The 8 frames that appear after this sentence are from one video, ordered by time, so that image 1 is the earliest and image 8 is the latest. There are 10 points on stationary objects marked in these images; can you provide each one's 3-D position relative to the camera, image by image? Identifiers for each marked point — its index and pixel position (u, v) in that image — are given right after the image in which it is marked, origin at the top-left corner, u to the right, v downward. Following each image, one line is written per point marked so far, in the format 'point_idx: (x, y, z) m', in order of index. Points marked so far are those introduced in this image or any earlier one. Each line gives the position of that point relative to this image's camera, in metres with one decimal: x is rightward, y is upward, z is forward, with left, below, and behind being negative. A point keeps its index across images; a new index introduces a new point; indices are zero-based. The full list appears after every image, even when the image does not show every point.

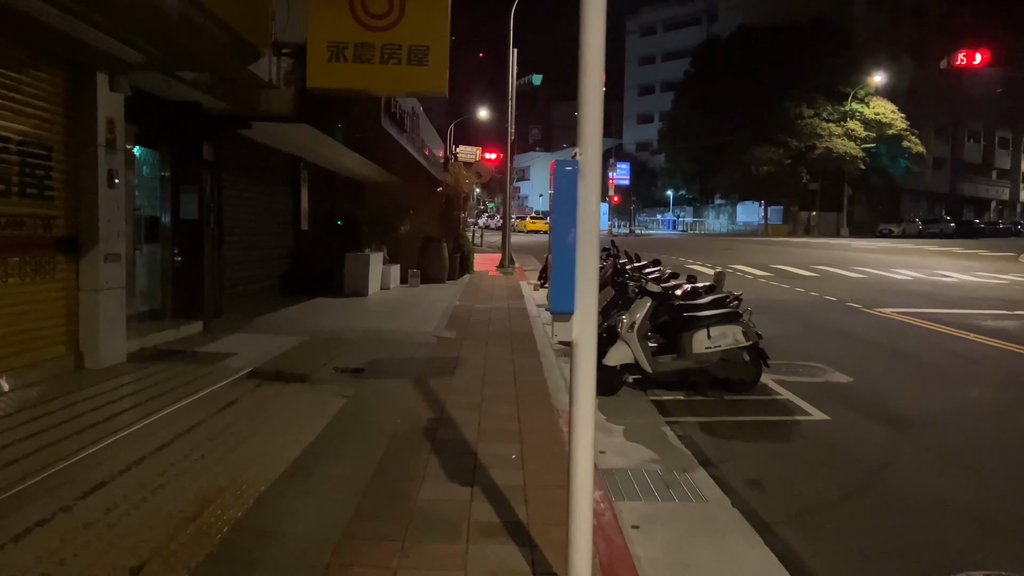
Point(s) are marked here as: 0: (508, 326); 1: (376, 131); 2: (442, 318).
0: (-0.1, -0.5, +11.1) m
1: (-2.1, +2.4, +11.7) m
2: (-1.0, -0.4, +11.5) m
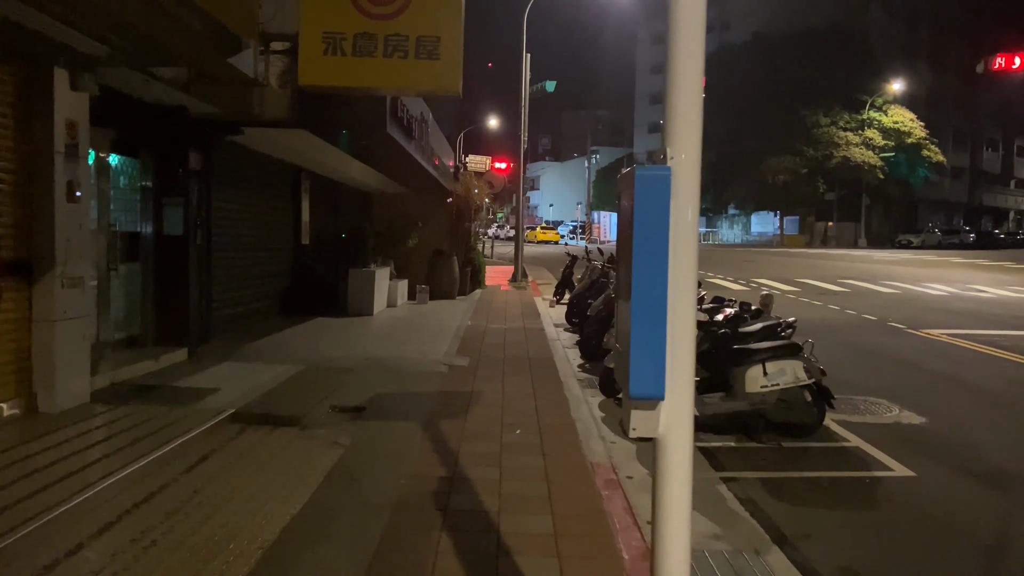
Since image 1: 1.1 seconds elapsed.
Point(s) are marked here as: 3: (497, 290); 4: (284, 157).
0: (+0.1, -0.8, +10.1) m
1: (-1.8, +2.1, +10.8) m
2: (-0.8, -0.7, +10.6) m
3: (-0.4, 0.0, +19.2) m
4: (-3.4, +2.0, +11.4) m
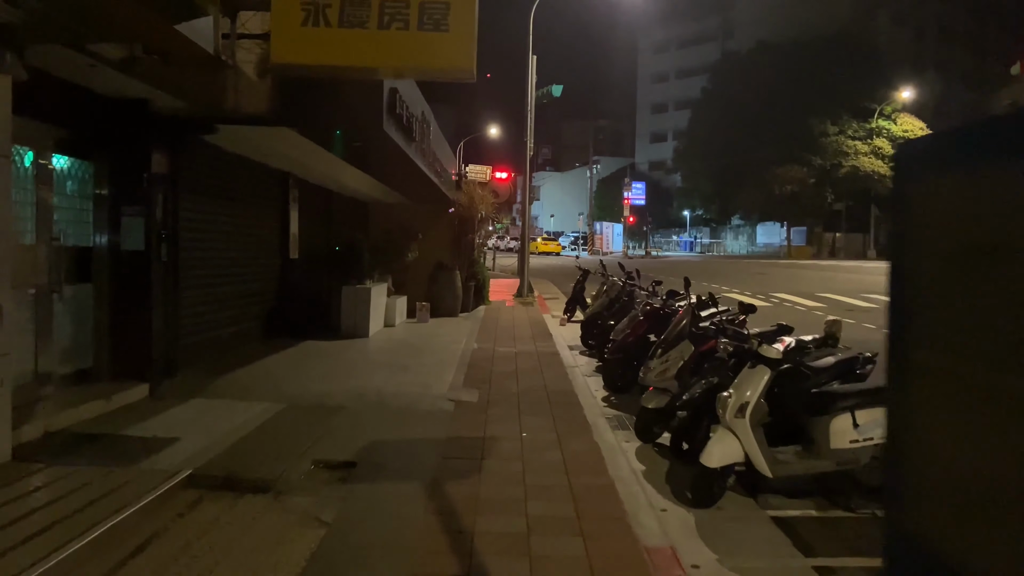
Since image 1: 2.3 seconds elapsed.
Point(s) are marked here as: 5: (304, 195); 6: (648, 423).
0: (+0.3, -1.1, +8.9) m
1: (-1.7, +1.8, +9.6) m
2: (-0.6, -1.0, +9.3) m
3: (-0.2, -0.4, +18.0) m
4: (-3.2, +1.7, +10.2) m
5: (-3.3, +1.5, +12.6) m
6: (+1.1, -1.1, +6.6) m
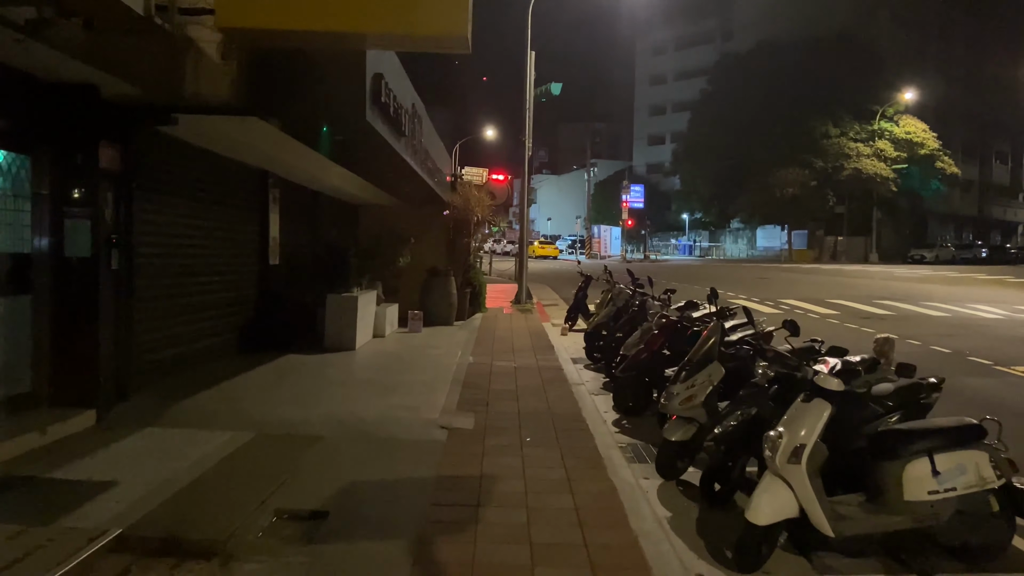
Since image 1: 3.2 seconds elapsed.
0: (+0.3, -1.2, +8.0) m
1: (-1.7, +1.7, +8.7) m
2: (-0.6, -1.1, +8.4) m
3: (-0.3, -0.5, +17.0) m
4: (-3.2, +1.6, +9.2) m
5: (-3.4, +1.4, +11.7) m
6: (+1.1, -1.2, +5.7) m
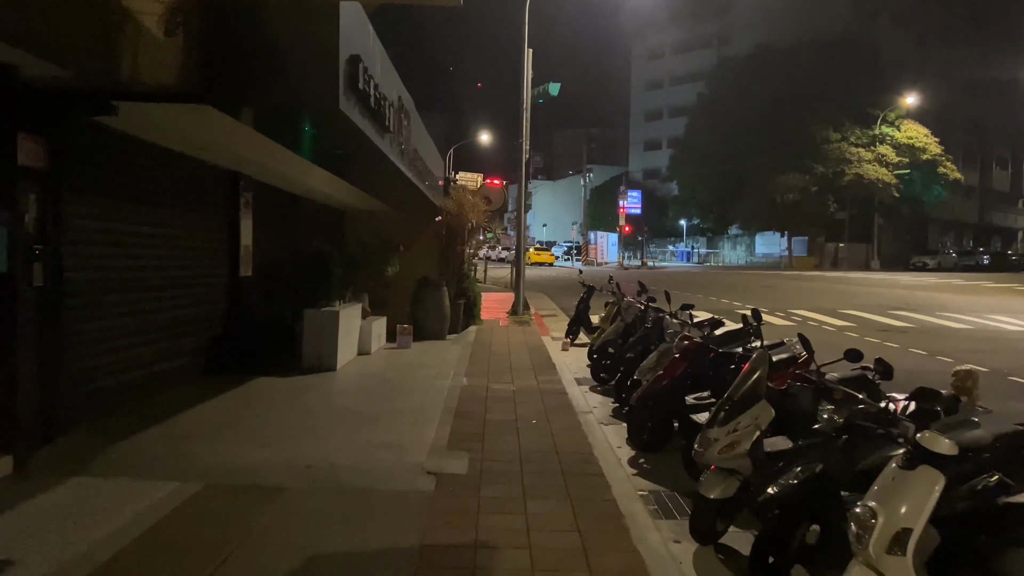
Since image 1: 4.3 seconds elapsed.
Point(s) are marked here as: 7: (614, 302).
0: (+0.3, -1.3, +6.9) m
1: (-1.7, +1.6, +7.6) m
2: (-0.6, -1.2, +7.4) m
3: (-0.4, -0.8, +16.0) m
4: (-3.3, +1.4, +8.2) m
5: (-3.4, +1.2, +10.6) m
6: (+1.2, -1.4, +4.6) m
7: (+1.5, -0.2, +11.3) m
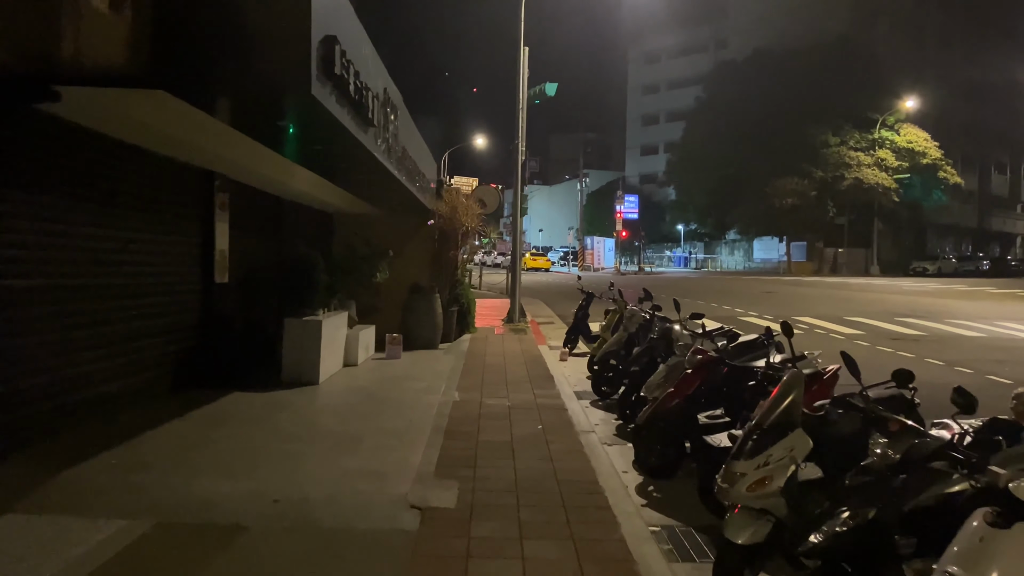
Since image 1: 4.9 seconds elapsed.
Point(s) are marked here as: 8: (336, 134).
0: (+0.3, -1.4, +6.3) m
1: (-1.7, +1.5, +7.0) m
2: (-0.7, -1.3, +6.7) m
3: (-0.4, -0.9, +15.4) m
4: (-3.3, +1.3, +7.5) m
5: (-3.4, +1.1, +10.0) m
6: (+1.1, -1.4, +4.0) m
7: (+1.4, -0.3, +10.6) m
8: (-1.7, +1.5, +7.5) m
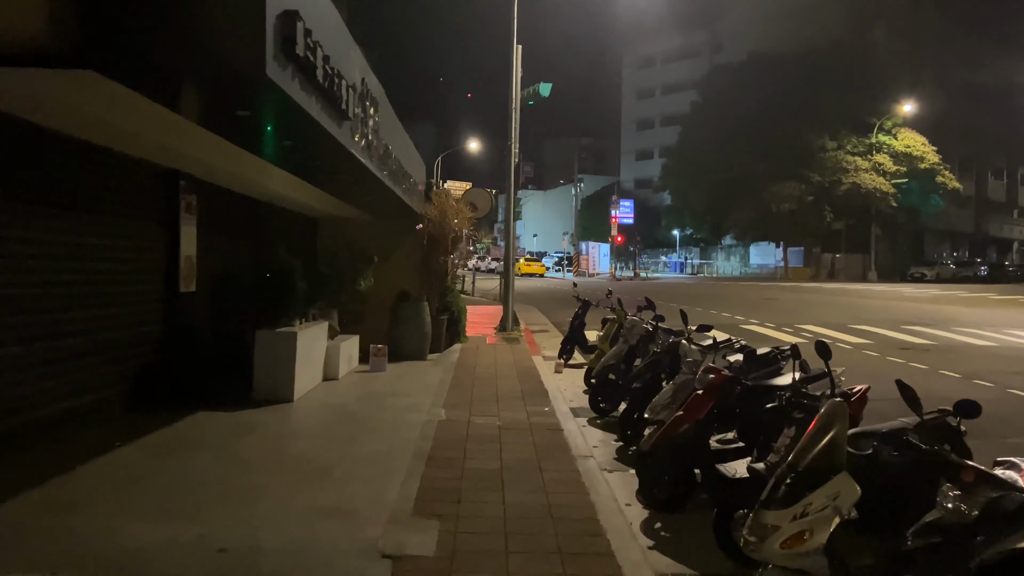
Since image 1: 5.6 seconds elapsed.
0: (+0.2, -1.5, +5.6) m
1: (-1.8, +1.4, +6.3) m
2: (-0.8, -1.4, +6.0) m
3: (-0.6, -1.0, +14.7) m
4: (-3.4, +1.3, +6.8) m
5: (-3.5, +1.0, +9.3) m
6: (+1.1, -1.5, +3.3) m
7: (+1.3, -0.4, +9.9) m
8: (-1.8, +1.4, +6.8) m
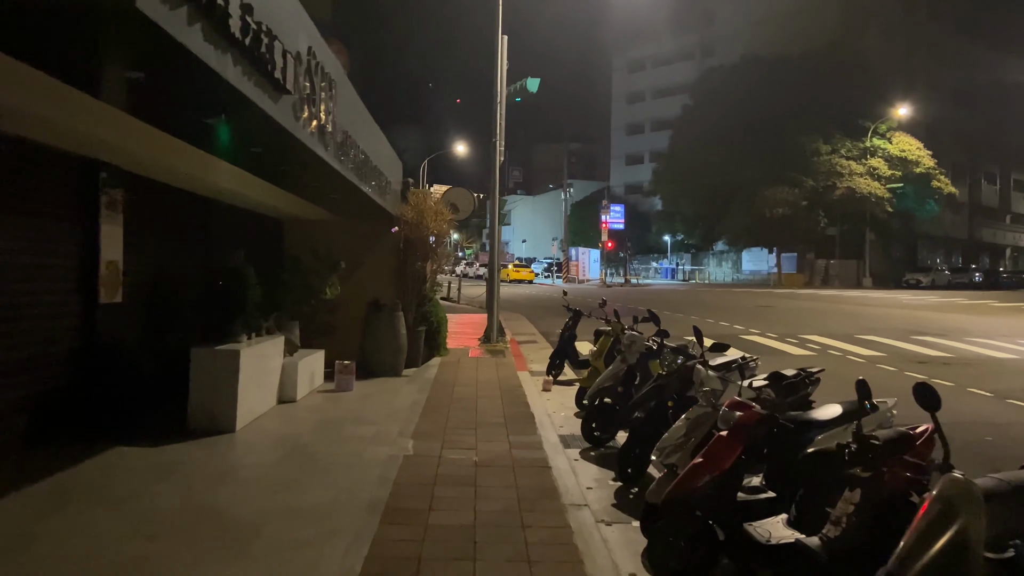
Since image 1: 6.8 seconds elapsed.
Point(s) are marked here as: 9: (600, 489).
0: (0.0, -1.5, +4.4) m
1: (-2.0, +1.3, +5.1) m
2: (-0.9, -1.5, +4.8) m
3: (-0.9, -1.2, +13.5) m
4: (-3.6, +1.2, +5.6) m
5: (-3.7, +0.9, +8.1) m
6: (+1.0, -1.5, +2.1) m
7: (+1.1, -0.5, +8.8) m
8: (-1.9, +1.3, +5.6) m
9: (+0.7, -1.5, +6.1) m
